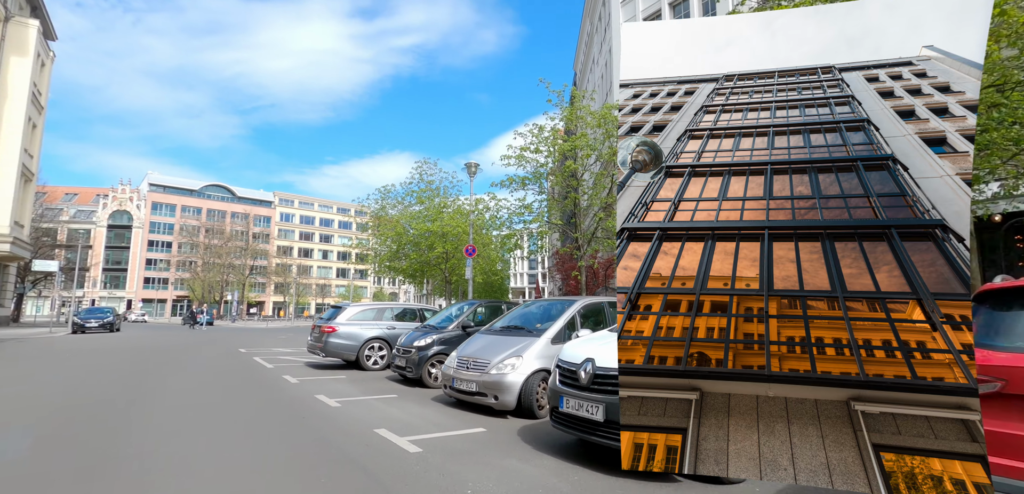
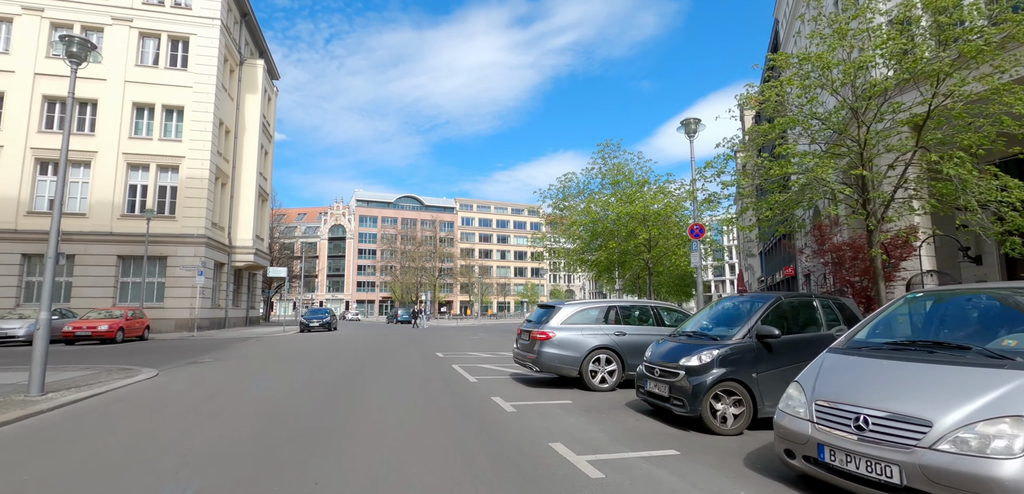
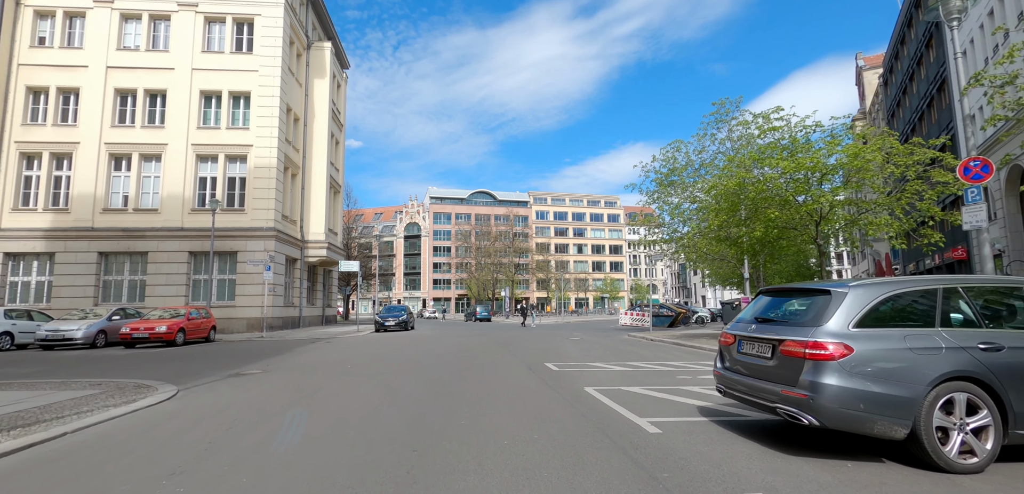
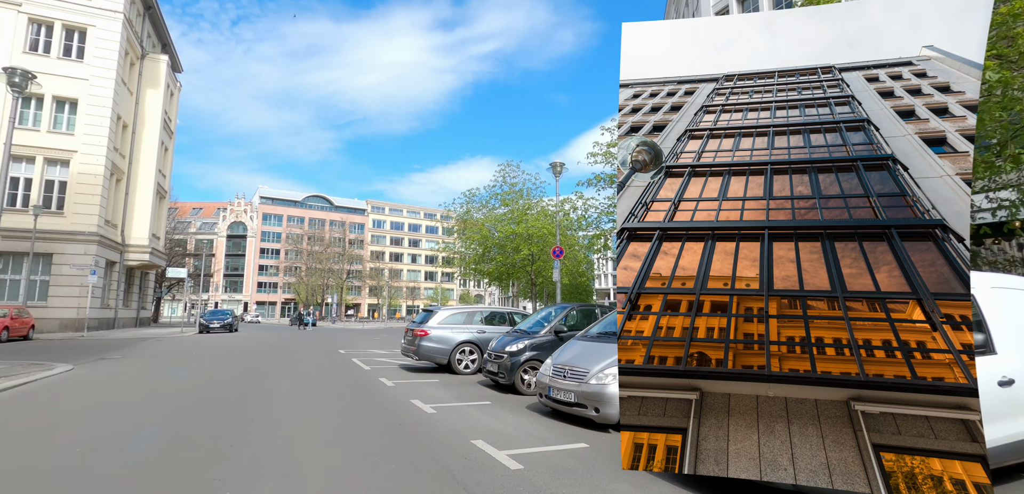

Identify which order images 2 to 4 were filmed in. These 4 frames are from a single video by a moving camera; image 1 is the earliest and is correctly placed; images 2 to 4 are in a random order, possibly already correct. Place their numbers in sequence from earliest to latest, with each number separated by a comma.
4, 2, 3
